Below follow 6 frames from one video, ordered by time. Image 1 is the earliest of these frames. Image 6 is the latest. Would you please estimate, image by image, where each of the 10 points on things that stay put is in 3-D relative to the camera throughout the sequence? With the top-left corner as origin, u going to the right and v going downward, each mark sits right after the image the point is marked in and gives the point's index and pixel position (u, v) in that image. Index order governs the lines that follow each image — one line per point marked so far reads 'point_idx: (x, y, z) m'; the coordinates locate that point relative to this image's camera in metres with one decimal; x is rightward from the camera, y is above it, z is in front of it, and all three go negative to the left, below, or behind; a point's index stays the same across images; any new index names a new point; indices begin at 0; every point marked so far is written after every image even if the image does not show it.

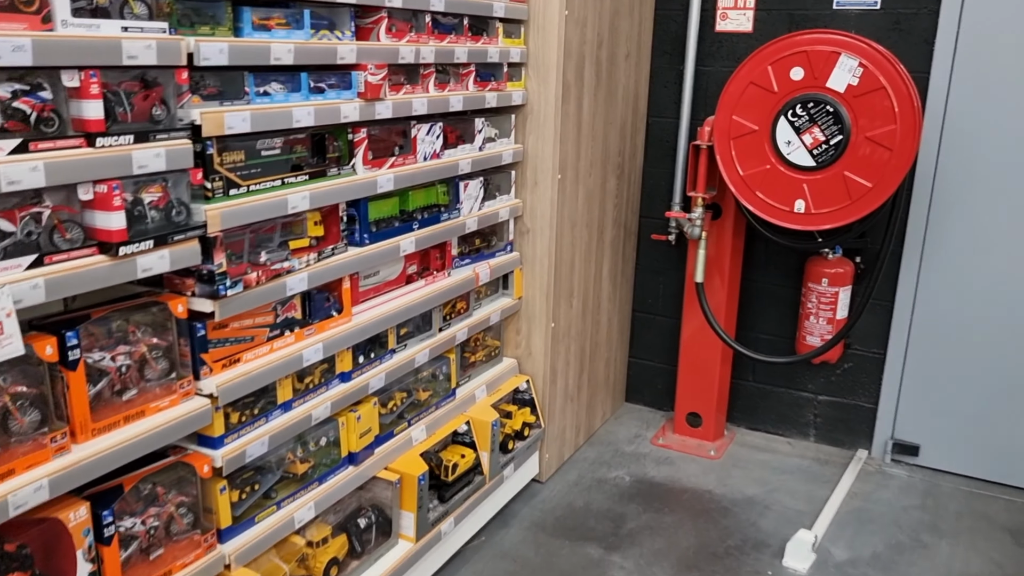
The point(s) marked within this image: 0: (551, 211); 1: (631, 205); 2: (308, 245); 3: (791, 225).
0: (+0.2, +0.4, +4.9) m
1: (+0.8, +0.6, +6.0) m
2: (-0.8, +0.2, +3.4) m
3: (+1.6, +0.4, +4.9) m
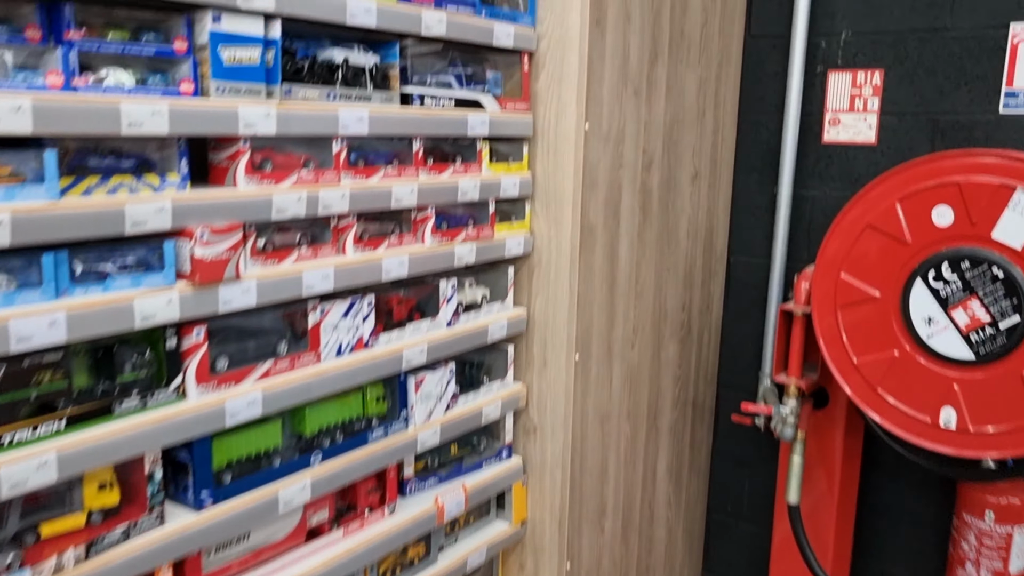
0: (+0.2, -0.5, +3.4) m
1: (+1.0, -0.4, +4.4) m
2: (-1.0, -0.6, +2.1) m
3: (+1.6, -0.6, +3.2) m
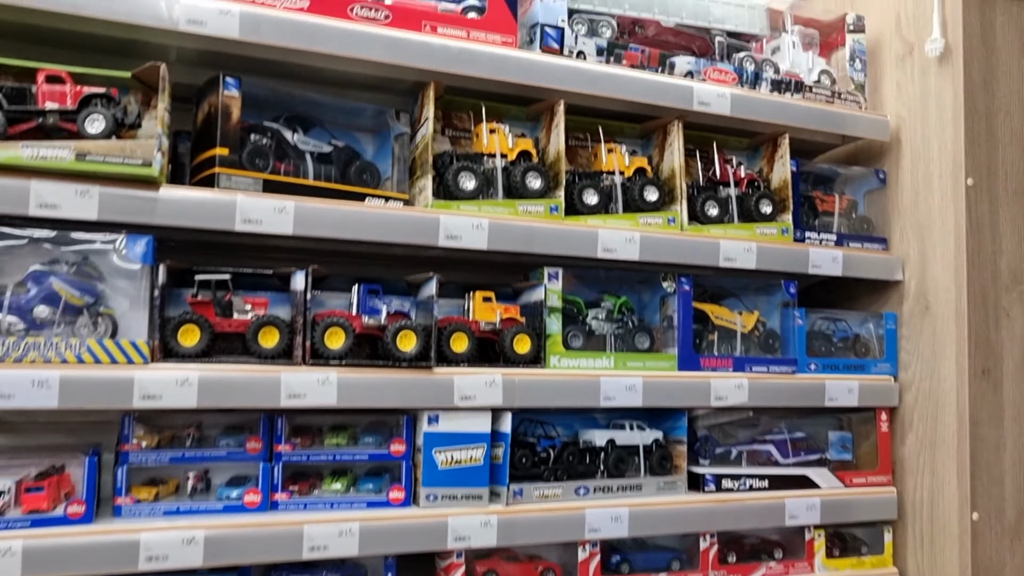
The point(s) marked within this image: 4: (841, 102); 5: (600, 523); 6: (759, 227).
0: (+1.2, -1.7, +2.2) m
1: (+2.3, -1.9, +2.6) m
2: (-0.6, -1.5, +1.7) m
3: (+2.2, -1.7, +1.3) m
4: (+1.0, +0.5, +2.5) m
5: (+0.2, -0.6, +2.0) m
6: (+0.7, +0.2, +2.3) m
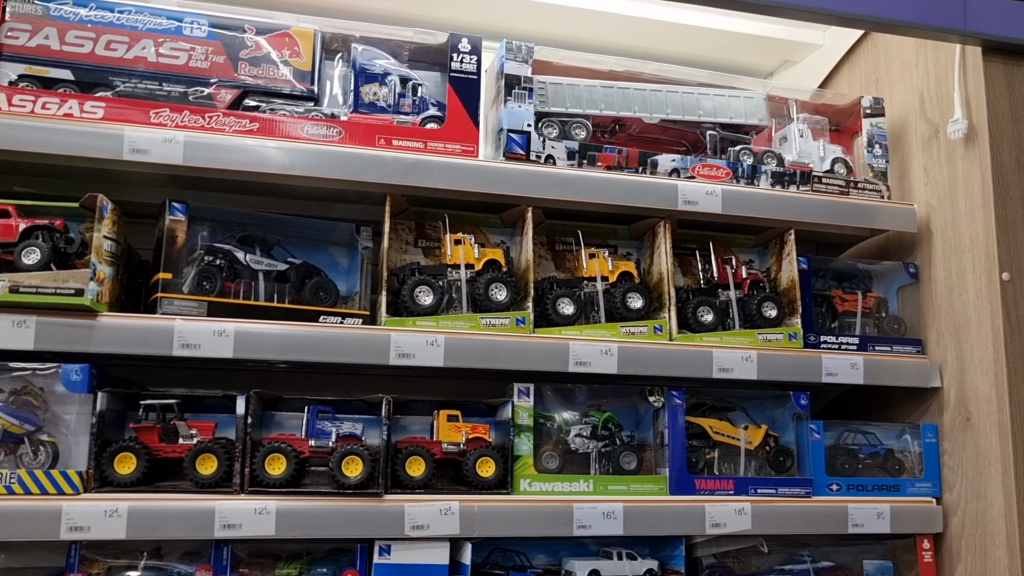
0: (+1.1, -1.9, +1.7) m
1: (+2.3, -2.1, +2.0) m
2: (-0.7, -1.7, +1.5) m
3: (+2.0, -1.8, +0.7) m
4: (+0.9, +0.3, +2.3) m
5: (+0.1, -0.8, +1.8) m
6: (+0.6, -0.1, +2.1) m
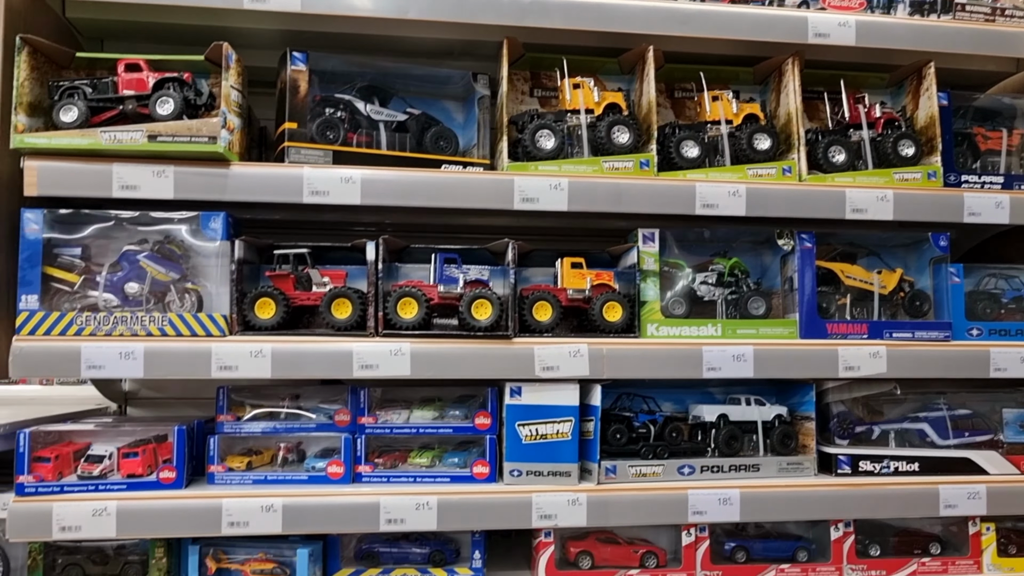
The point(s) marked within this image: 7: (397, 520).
0: (+1.4, -1.6, +1.8) m
1: (+2.6, -1.7, +1.9) m
2: (-0.4, -1.4, +1.7) m
3: (+2.2, -1.5, +0.6) m
4: (+1.2, +0.7, +2.1) m
5: (+0.4, -0.5, +1.9) m
6: (+0.9, +0.3, +2.0) m
7: (-0.2, -0.5, +1.8) m
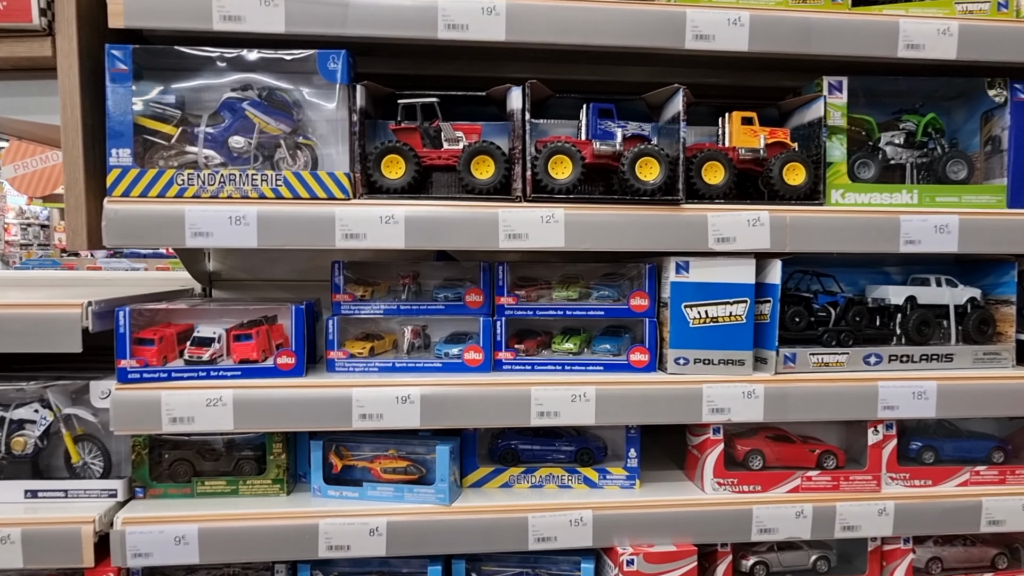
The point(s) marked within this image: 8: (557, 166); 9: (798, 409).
0: (+1.7, -1.3, +1.6) m
1: (+3.0, -1.5, +1.7) m
2: (-0.1, -1.2, +1.6) m
3: (+2.4, -1.4, +0.4) m
4: (+1.5, +0.9, +1.7) m
5: (+0.7, -0.2, +1.6) m
6: (+1.2, +0.6, +1.7) m
7: (+0.1, -0.2, +1.5) m
8: (+0.1, +0.2, +1.5) m
9: (+0.5, -0.2, +1.6) m
